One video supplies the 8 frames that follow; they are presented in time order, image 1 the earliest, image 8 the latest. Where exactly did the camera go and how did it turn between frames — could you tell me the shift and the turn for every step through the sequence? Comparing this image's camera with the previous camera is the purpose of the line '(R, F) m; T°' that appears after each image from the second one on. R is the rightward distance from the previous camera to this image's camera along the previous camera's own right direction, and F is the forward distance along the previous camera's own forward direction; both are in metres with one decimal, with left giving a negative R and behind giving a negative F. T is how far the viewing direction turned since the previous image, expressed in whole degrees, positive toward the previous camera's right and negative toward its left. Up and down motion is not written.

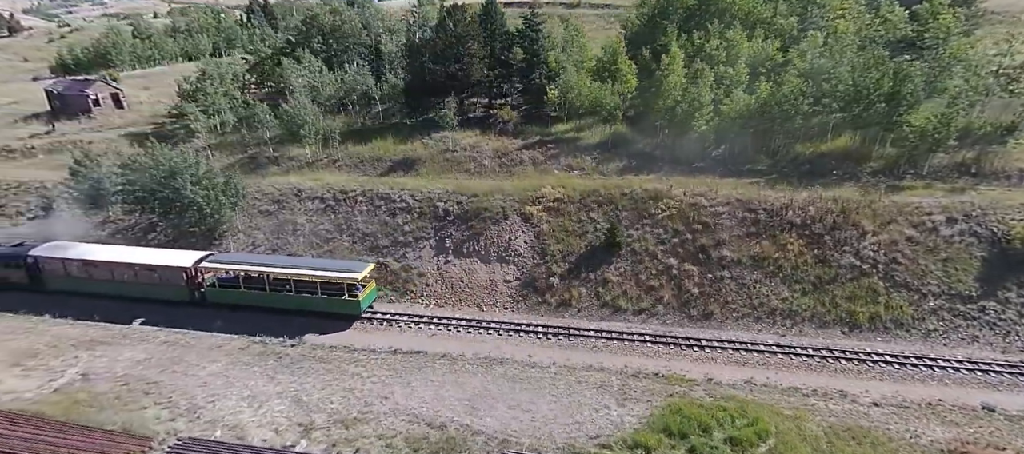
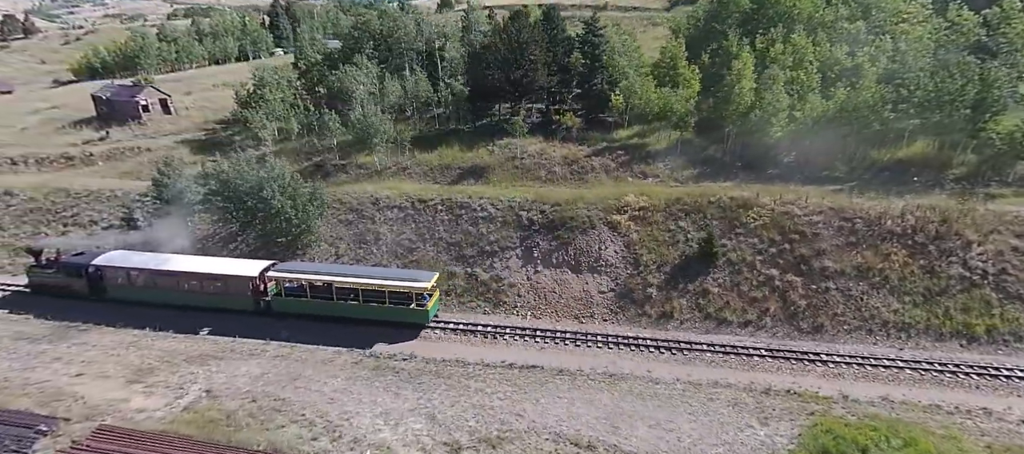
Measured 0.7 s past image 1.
(-5.0, +0.3) m; 0°
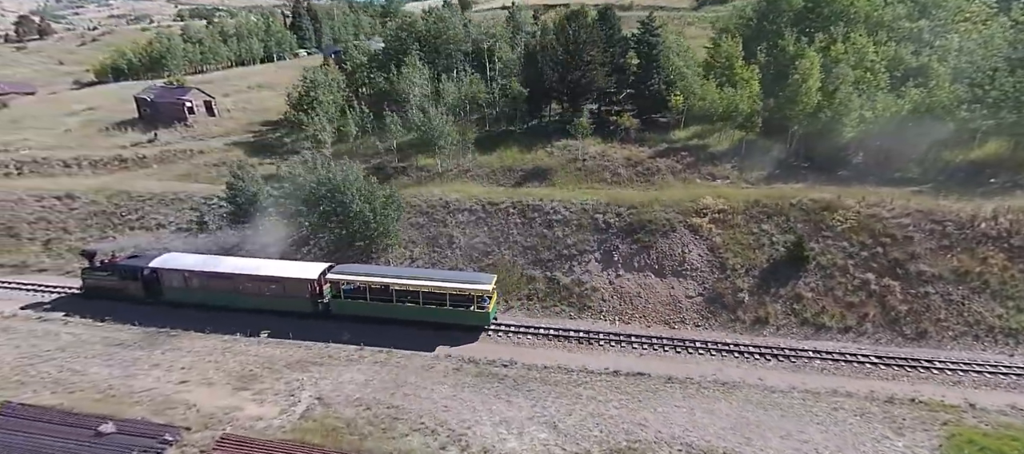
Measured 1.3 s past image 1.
(-4.4, +0.3) m; 0°
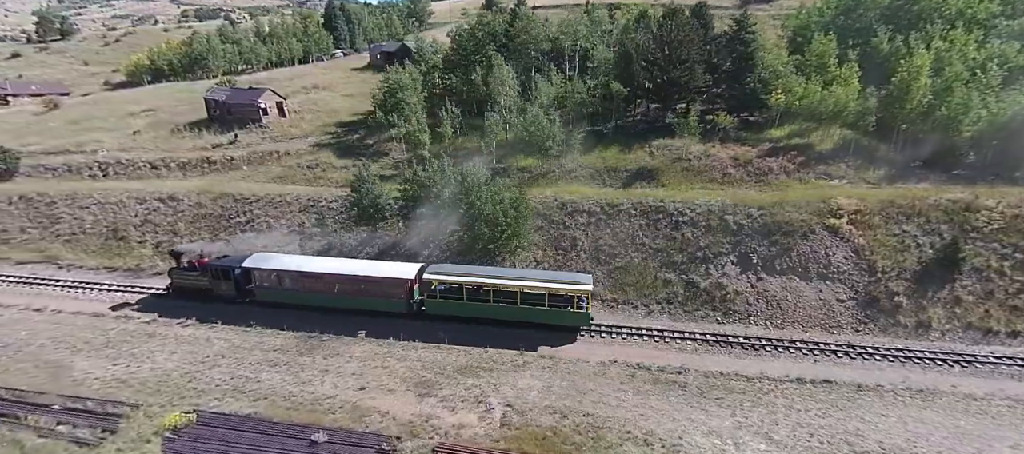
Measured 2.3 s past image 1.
(-7.4, +0.4) m; 0°
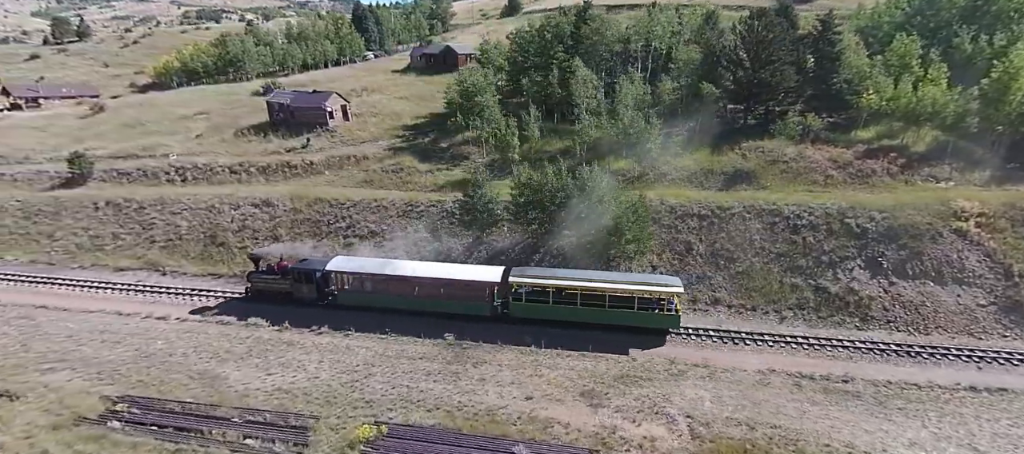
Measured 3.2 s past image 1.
(-6.7, +0.3) m; 0°
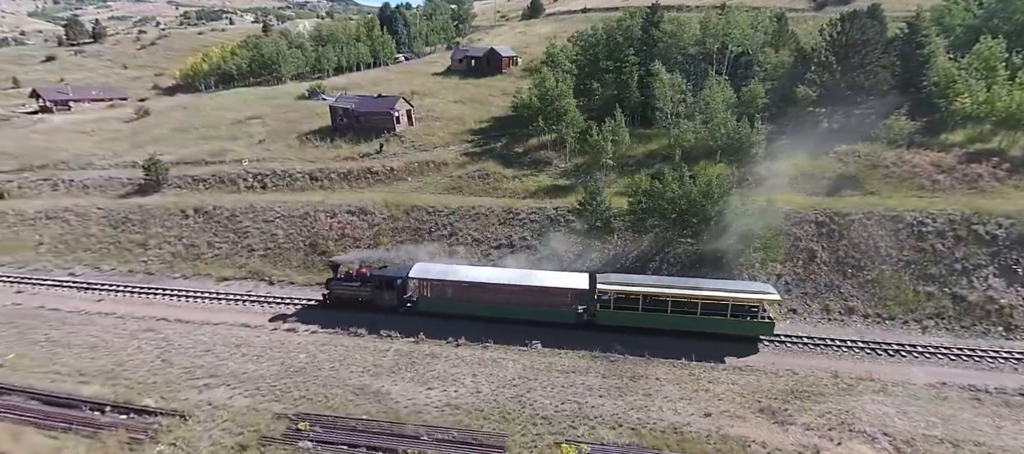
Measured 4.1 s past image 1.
(-7.0, +0.4) m; 0°
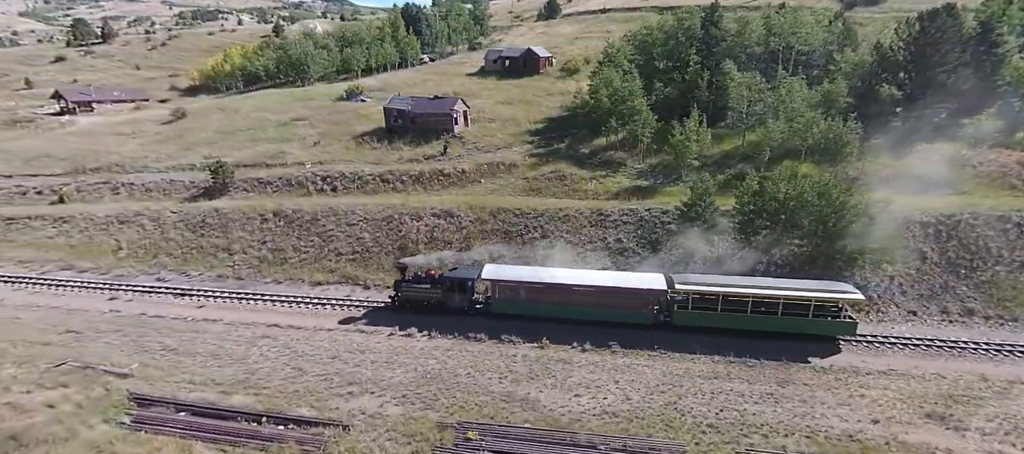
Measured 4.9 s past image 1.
(-6.3, +0.4) m; +1°
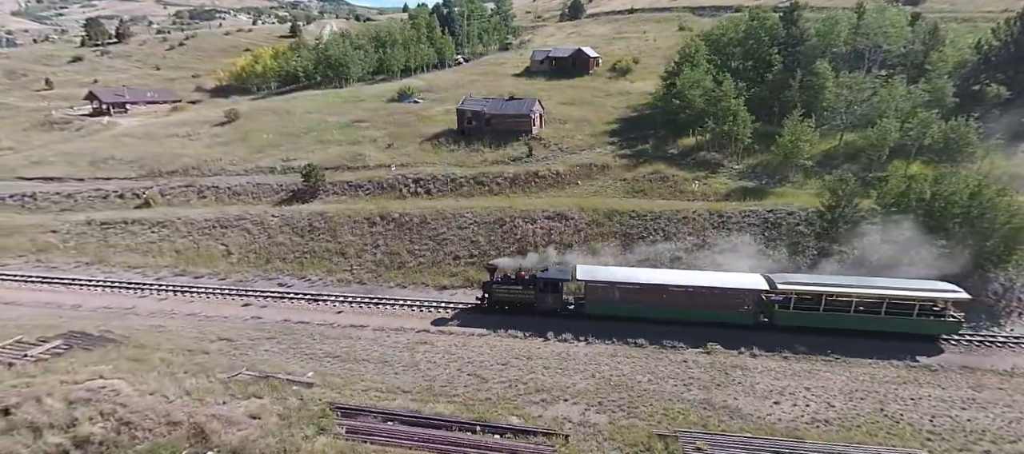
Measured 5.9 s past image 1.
(-8.1, +0.3) m; 0°
